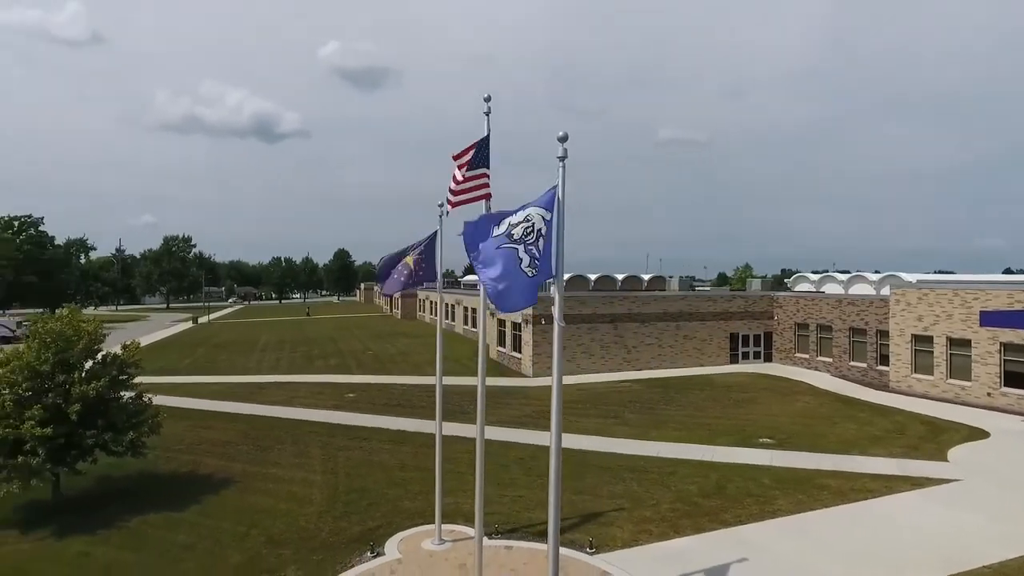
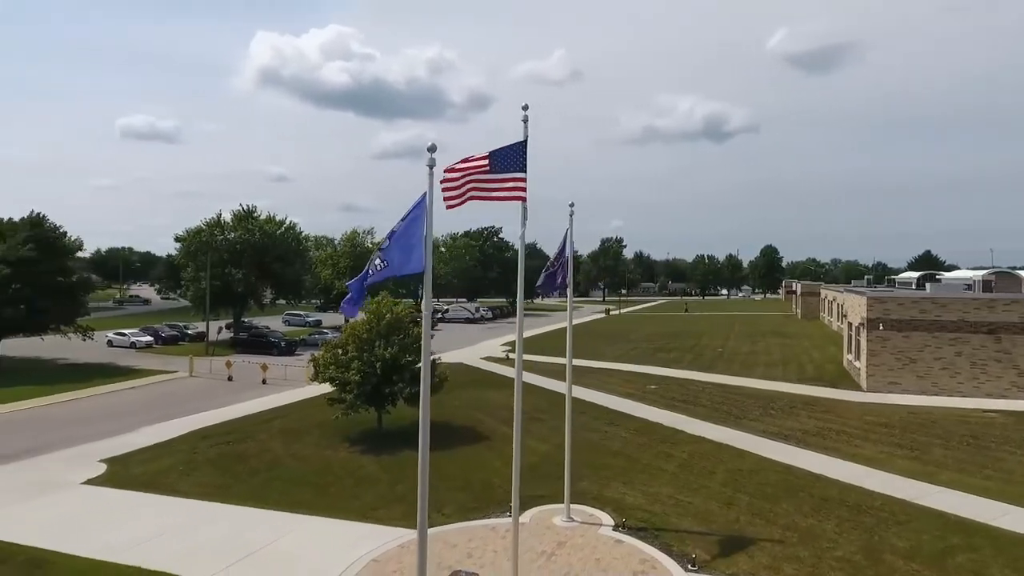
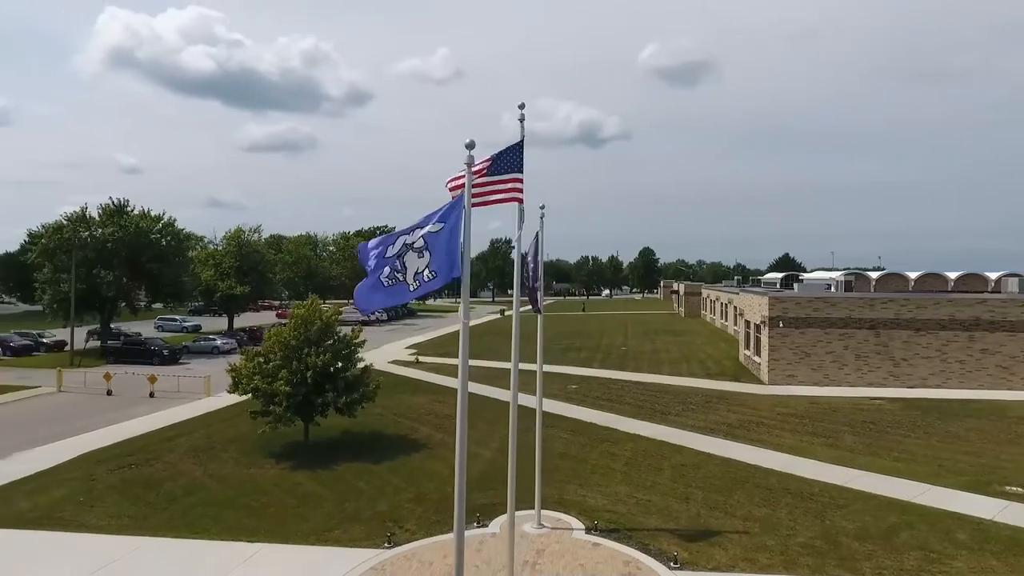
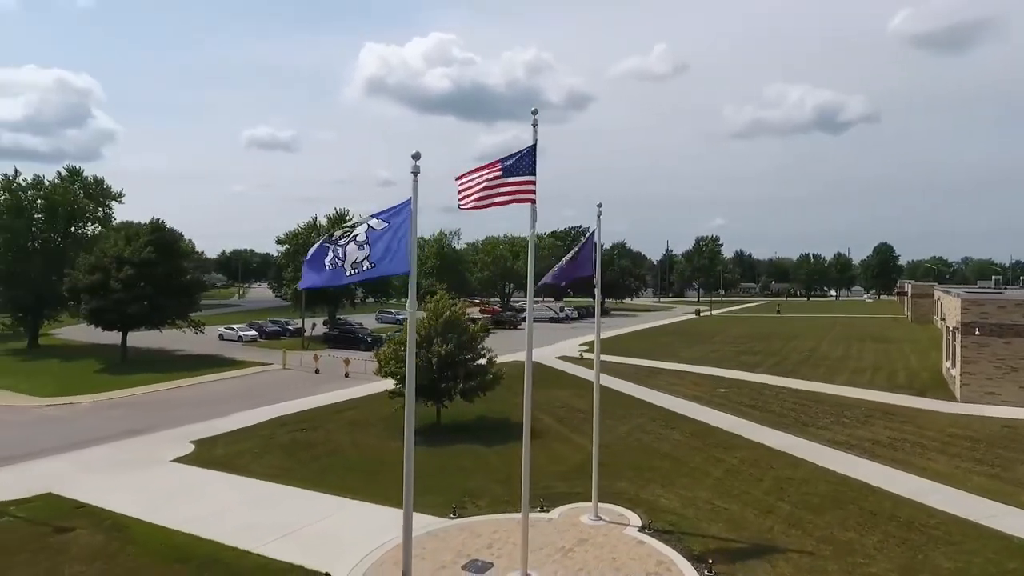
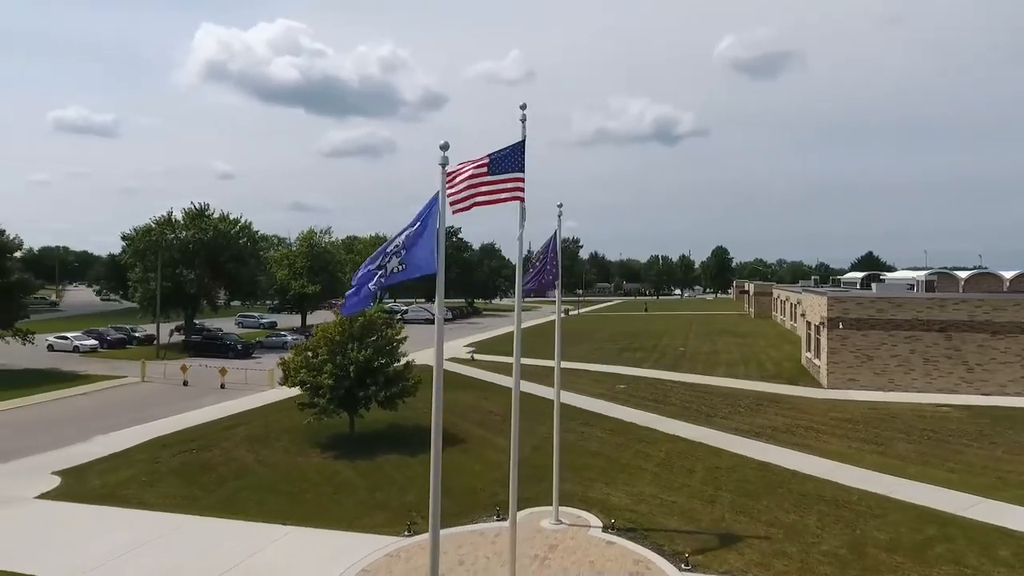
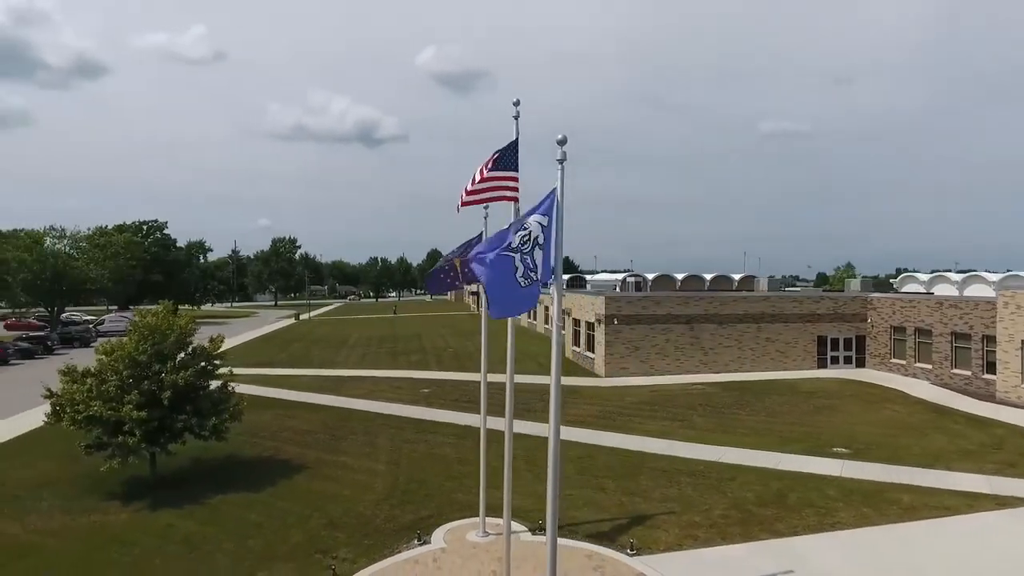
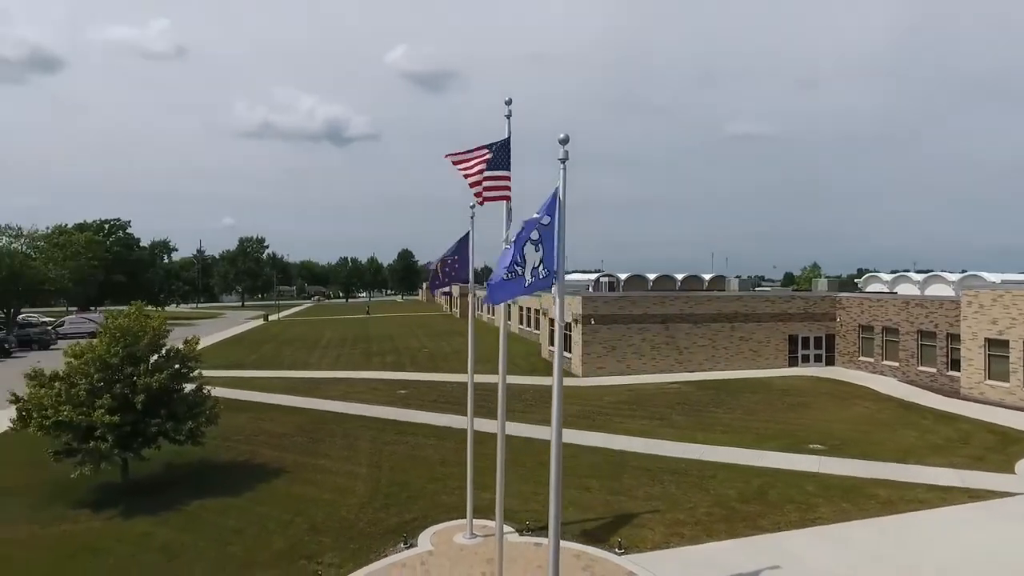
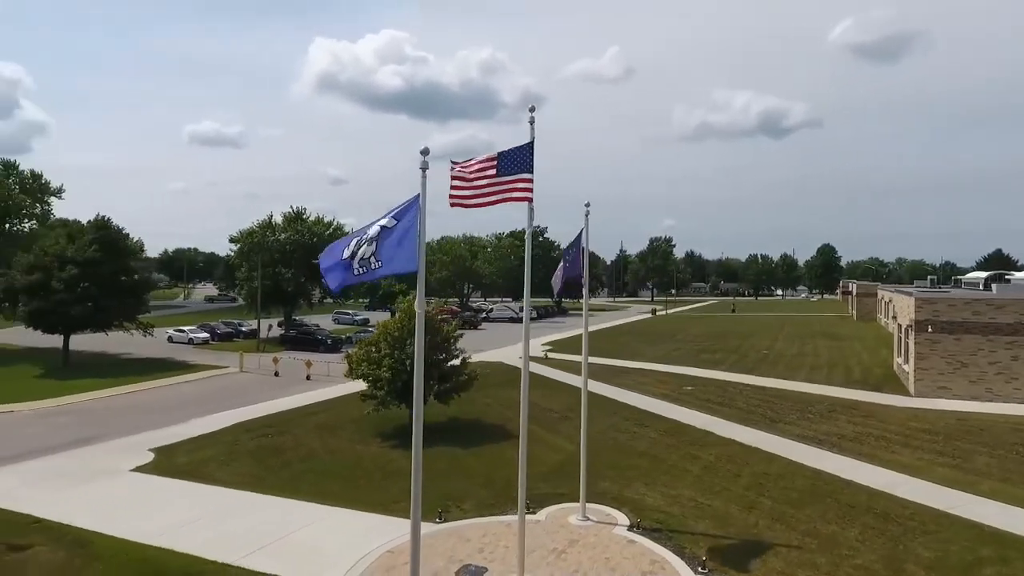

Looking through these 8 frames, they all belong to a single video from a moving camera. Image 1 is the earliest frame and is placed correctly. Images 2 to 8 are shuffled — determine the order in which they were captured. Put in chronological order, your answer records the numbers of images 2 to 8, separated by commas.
7, 6, 3, 5, 2, 8, 4
